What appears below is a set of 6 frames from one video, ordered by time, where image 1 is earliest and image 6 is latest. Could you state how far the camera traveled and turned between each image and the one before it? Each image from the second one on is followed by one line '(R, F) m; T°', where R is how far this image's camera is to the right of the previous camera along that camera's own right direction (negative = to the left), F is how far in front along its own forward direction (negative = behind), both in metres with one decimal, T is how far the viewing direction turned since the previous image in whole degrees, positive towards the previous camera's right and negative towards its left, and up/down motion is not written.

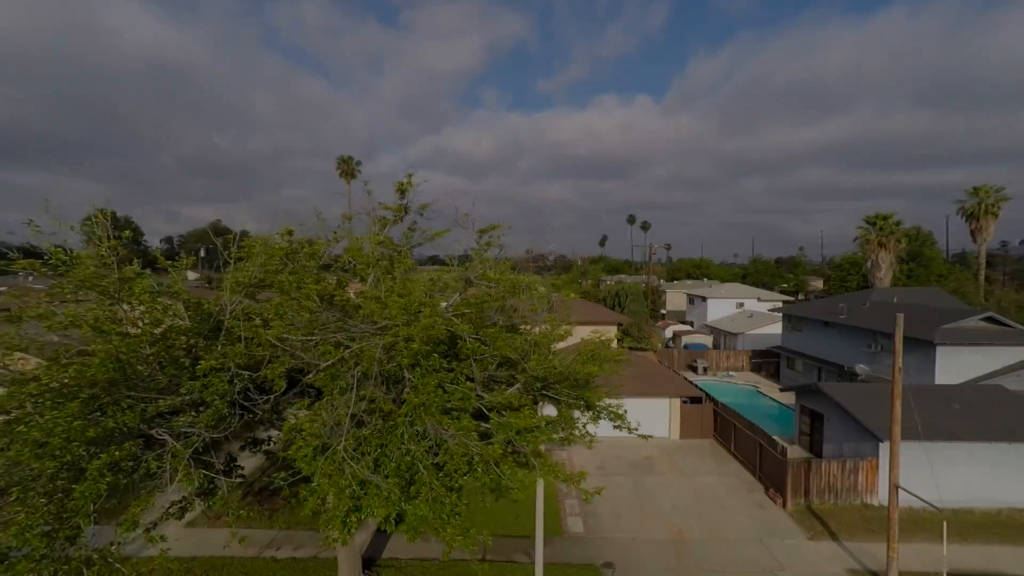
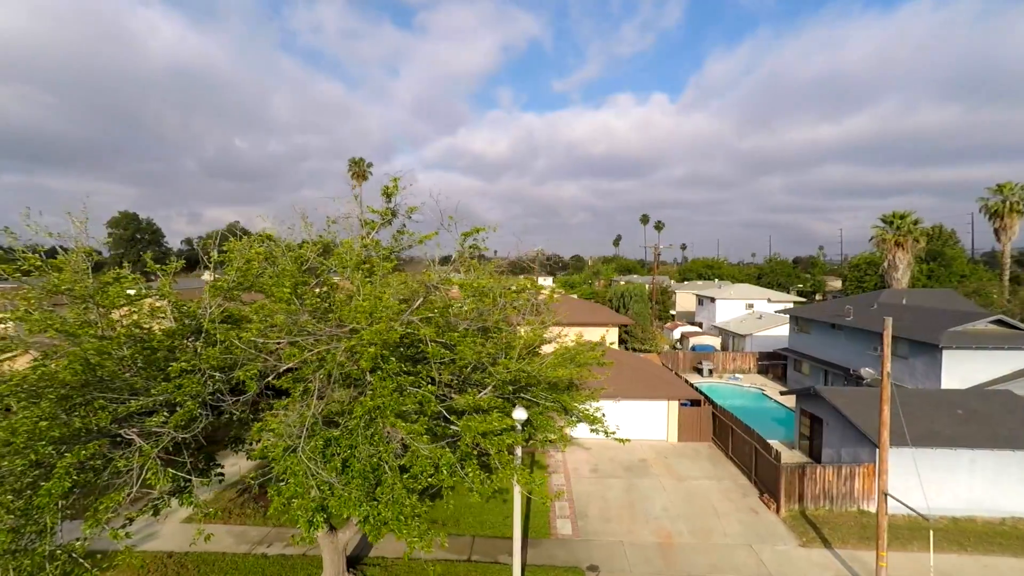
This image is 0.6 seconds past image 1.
(+0.7, 0.0) m; -2°
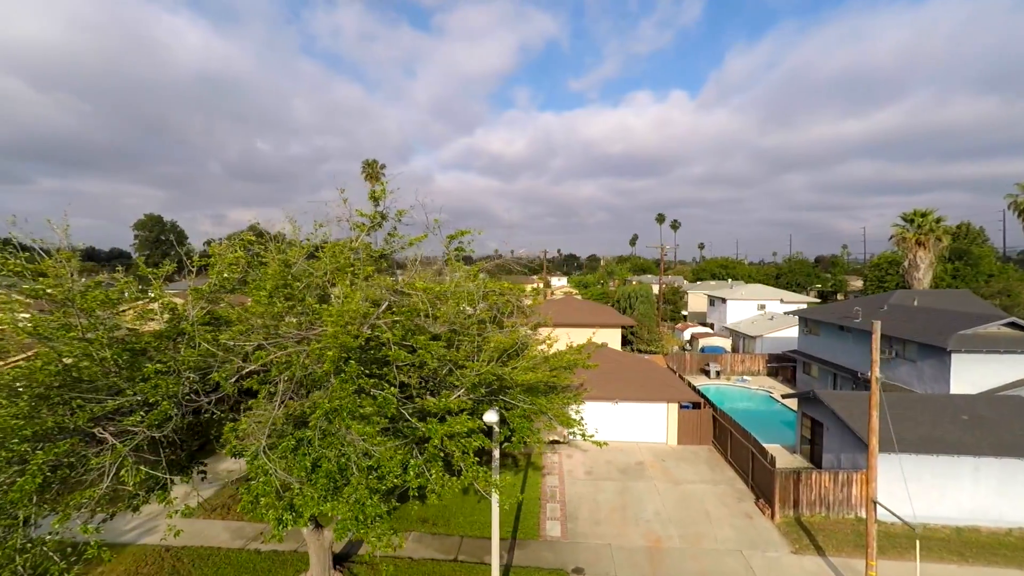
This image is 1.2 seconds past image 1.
(+0.8, 0.0) m; -2°
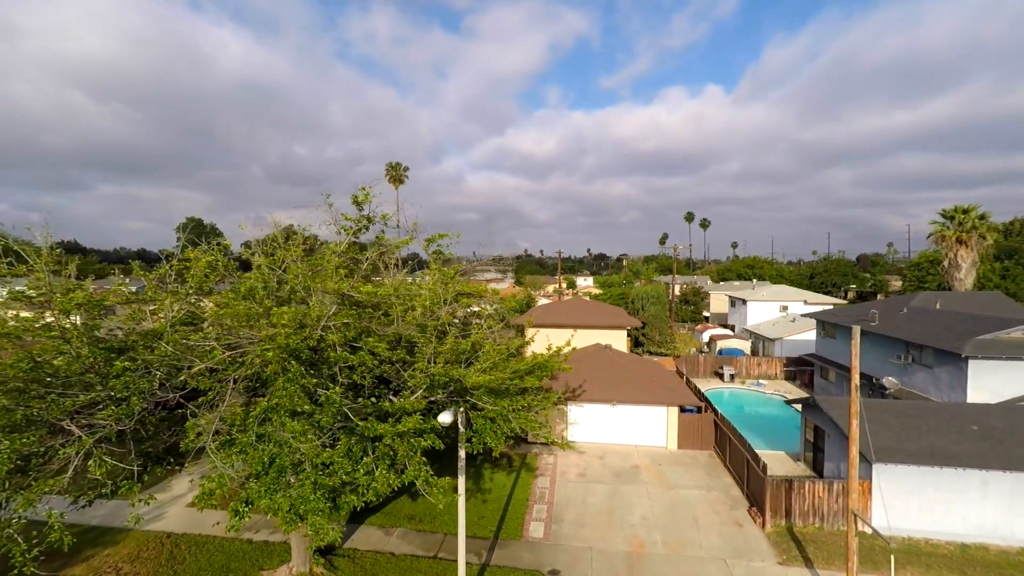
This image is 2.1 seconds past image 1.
(+1.3, -0.1) m; -4°
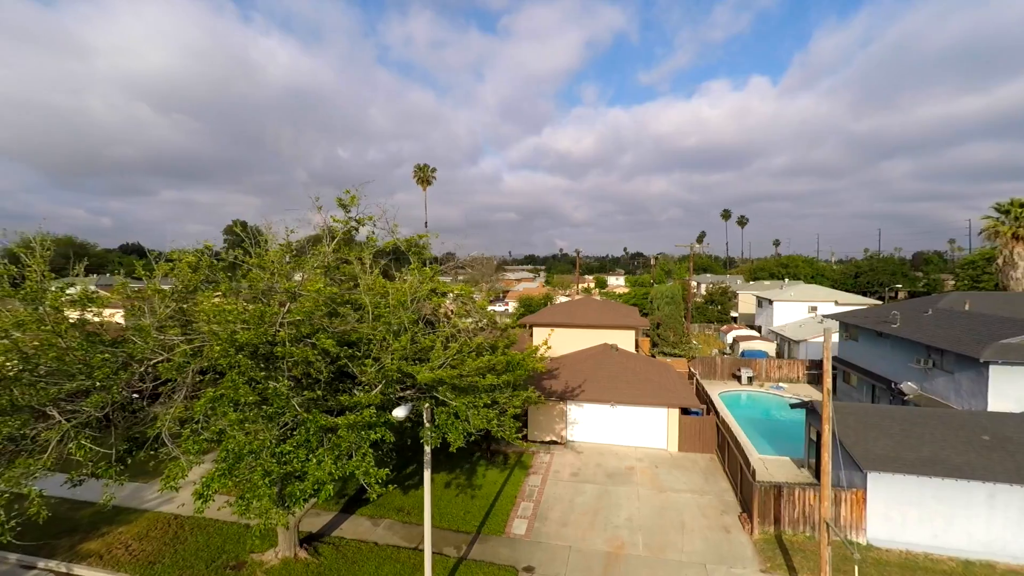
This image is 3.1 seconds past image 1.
(+1.5, -0.1) m; -5°
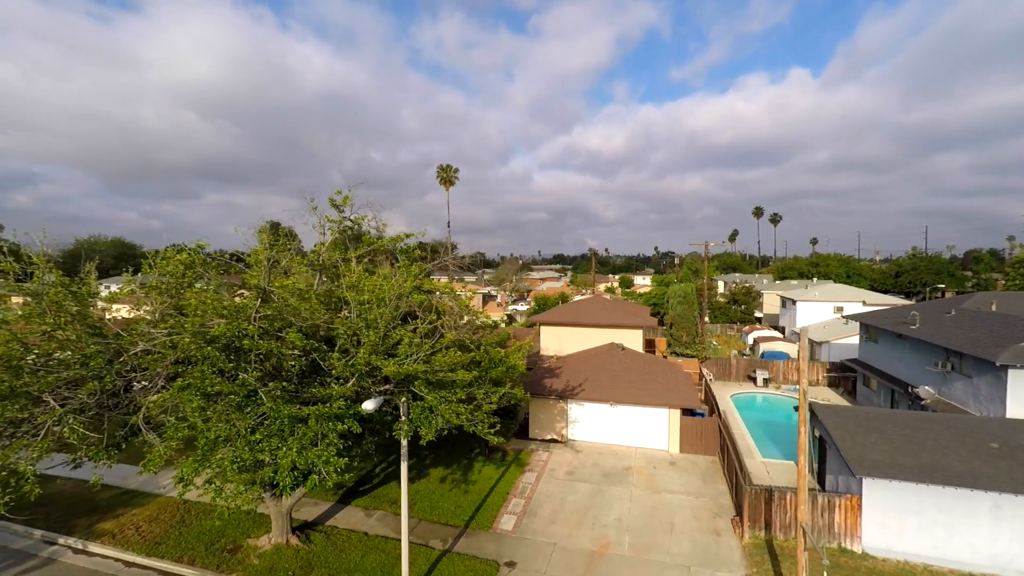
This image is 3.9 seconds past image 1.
(+1.2, -0.1) m; -4°
